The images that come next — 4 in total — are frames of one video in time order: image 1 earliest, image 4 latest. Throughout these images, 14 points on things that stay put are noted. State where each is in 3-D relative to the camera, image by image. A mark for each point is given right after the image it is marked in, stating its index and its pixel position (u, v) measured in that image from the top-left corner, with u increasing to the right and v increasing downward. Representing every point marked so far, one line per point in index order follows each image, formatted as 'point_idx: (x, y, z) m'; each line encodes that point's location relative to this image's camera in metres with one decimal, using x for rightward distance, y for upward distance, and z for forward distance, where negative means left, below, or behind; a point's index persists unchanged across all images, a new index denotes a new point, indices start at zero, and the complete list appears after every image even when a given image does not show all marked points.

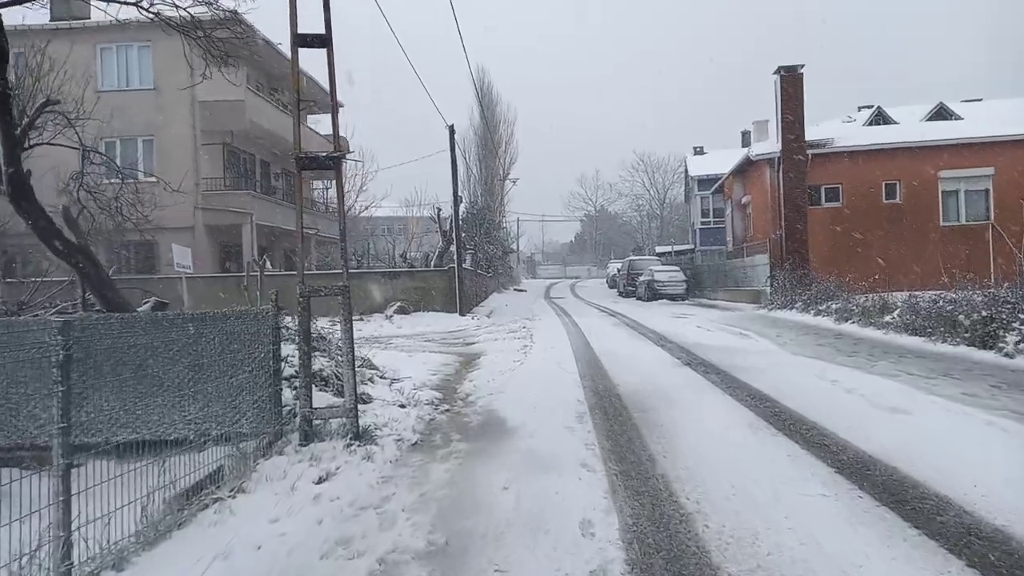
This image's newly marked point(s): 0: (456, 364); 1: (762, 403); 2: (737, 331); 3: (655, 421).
0: (-0.9, -1.3, +11.7) m
1: (+2.8, -1.3, +7.5) m
2: (+5.3, -1.0, +16.1) m
3: (+1.4, -1.3, +6.9) m
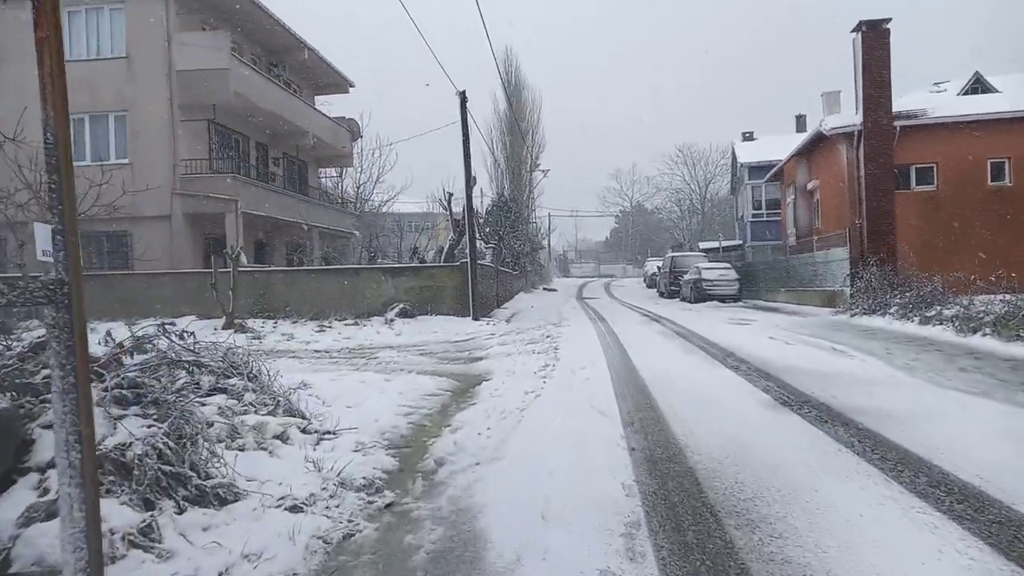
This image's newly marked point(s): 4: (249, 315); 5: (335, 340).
0: (-0.8, -1.3, +8.3) m
1: (+2.7, -1.3, +4.0) m
2: (+5.7, -1.0, +12.4) m
3: (+1.4, -1.3, +3.4) m
4: (-6.9, -0.7, +17.7) m
5: (-3.7, -1.1, +14.4) m
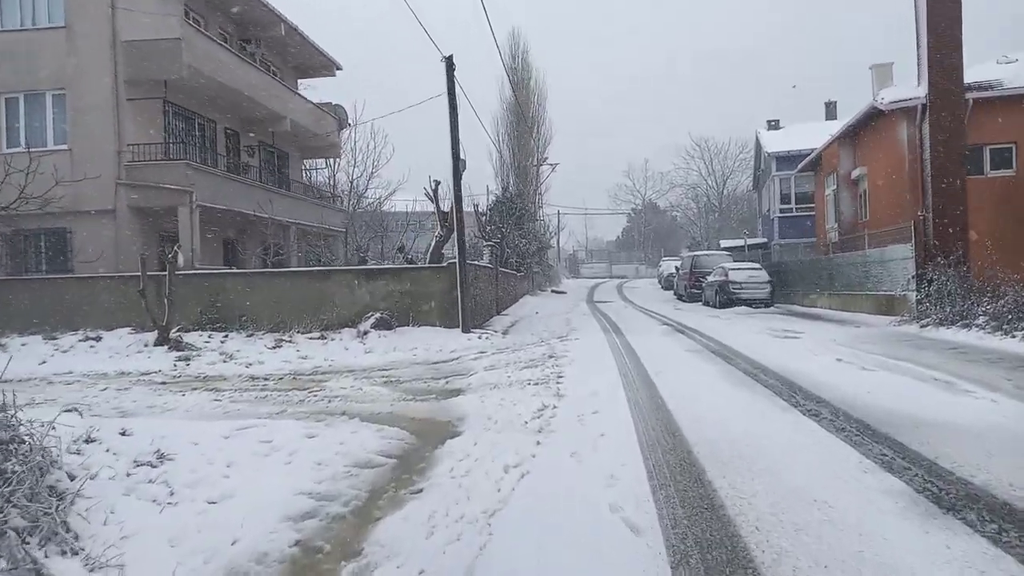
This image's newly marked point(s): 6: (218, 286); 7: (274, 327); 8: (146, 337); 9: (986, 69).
0: (-1.0, -1.4, +5.4) m
1: (+2.4, -1.4, +1.1) m
2: (+5.5, -1.1, +9.5) m
3: (+1.1, -1.5, +0.5) m
4: (-6.9, -0.8, +15.0) m
5: (-3.8, -1.2, +11.5) m
6: (-6.4, 0.0, +14.9) m
7: (-5.1, -0.8, +14.8) m
8: (-7.0, -0.9, +13.0) m
9: (+12.4, +5.7, +18.1) m
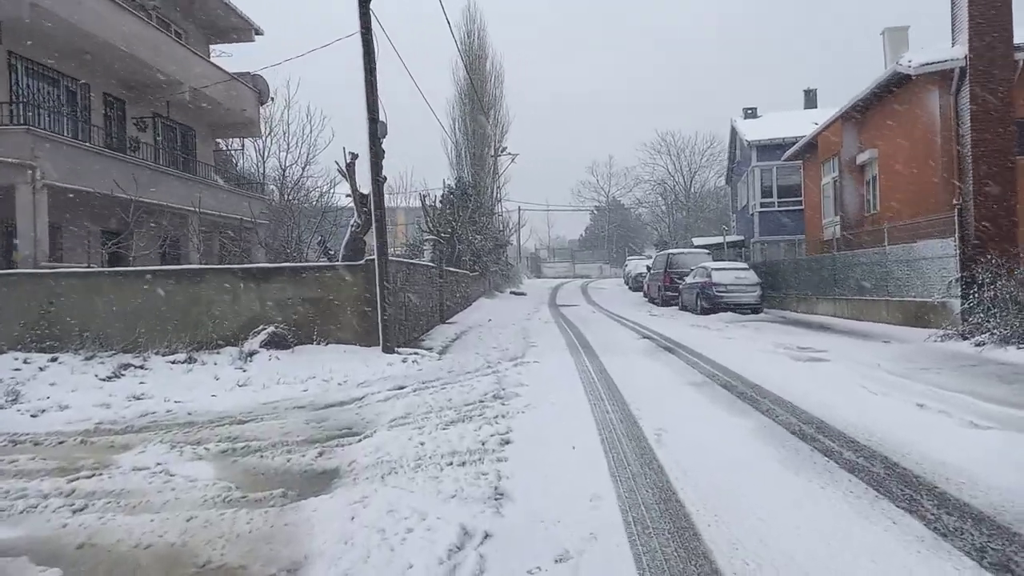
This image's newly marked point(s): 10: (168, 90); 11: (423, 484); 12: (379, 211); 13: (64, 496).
0: (-1.5, -1.5, +1.8) m
1: (+2.2, -1.5, -2.3) m
2: (+4.8, -1.2, +6.2) m
3: (+0.9, -1.6, -3.0) m
4: (-7.9, -0.9, +11.1) m
5: (-4.7, -1.3, +7.8) m
6: (-7.4, 0.0, +11.0) m
7: (-6.1, -0.9, +11.0) m
8: (-7.9, -1.0, +9.1) m
9: (+11.2, +5.6, +15.2) m
10: (-9.4, +5.4, +18.7) m
11: (-0.6, -1.3, +4.7) m
12: (-2.2, +1.3, +11.5) m
13: (-3.1, -1.4, +4.8) m
